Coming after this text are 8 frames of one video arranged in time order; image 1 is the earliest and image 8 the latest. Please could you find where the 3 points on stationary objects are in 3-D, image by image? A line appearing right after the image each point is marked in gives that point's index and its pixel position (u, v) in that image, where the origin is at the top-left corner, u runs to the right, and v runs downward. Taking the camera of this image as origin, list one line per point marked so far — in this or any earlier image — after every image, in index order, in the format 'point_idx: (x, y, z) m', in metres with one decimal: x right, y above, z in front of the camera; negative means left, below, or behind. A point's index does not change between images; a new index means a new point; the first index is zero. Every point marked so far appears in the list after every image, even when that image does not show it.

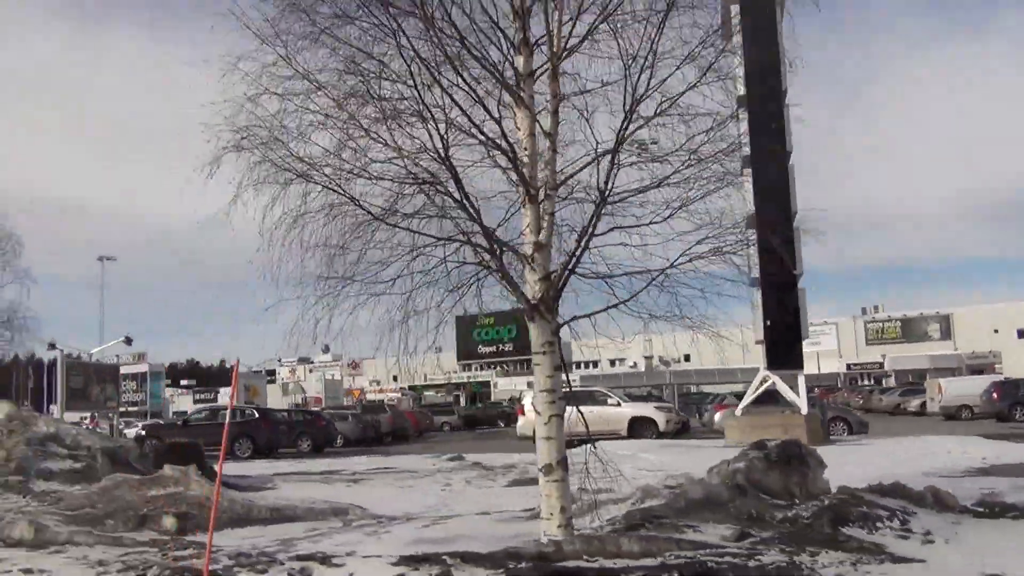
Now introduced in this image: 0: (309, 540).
0: (-2.3, -2.9, +9.3) m
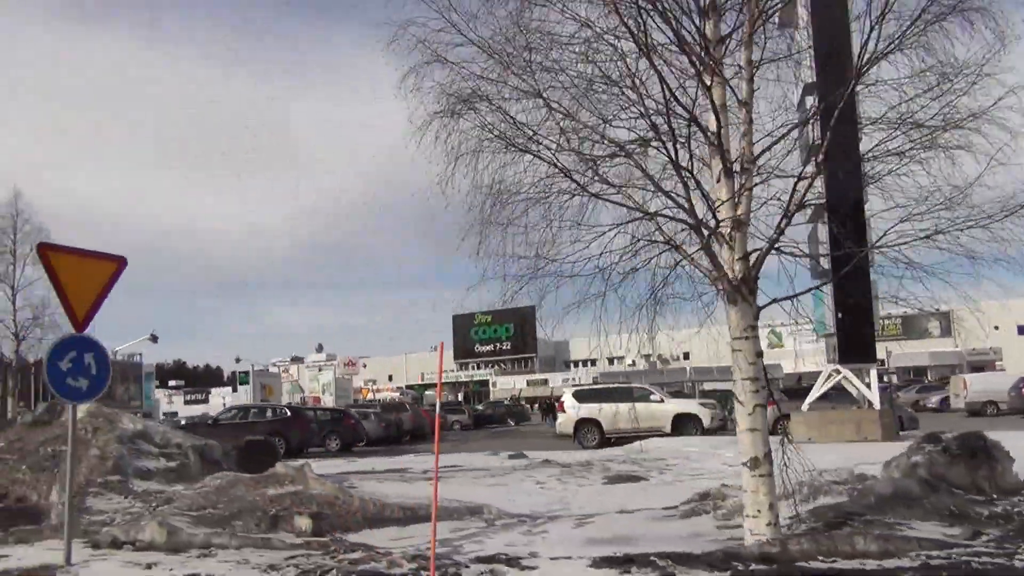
0: (-0.4, -2.7, +8.7) m
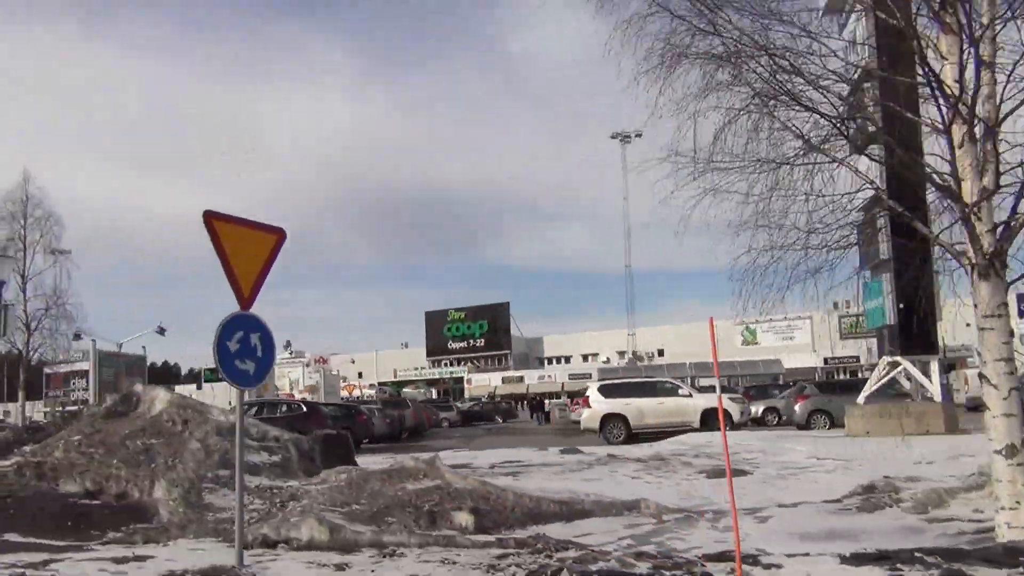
0: (+1.5, -2.5, +8.1) m
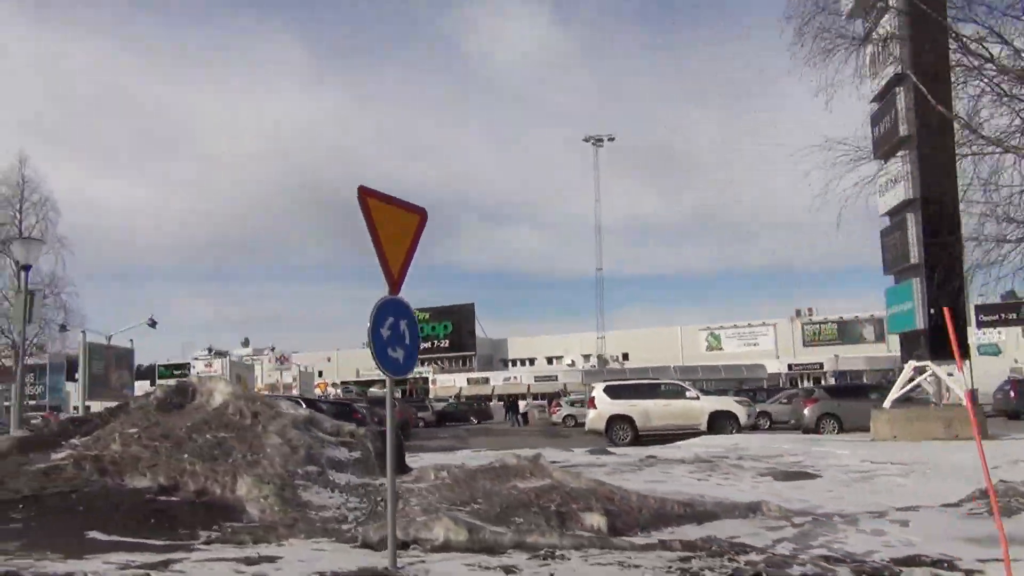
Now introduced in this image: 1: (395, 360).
0: (+3.0, -2.4, +7.8) m
1: (-1.0, -0.6, +7.1) m
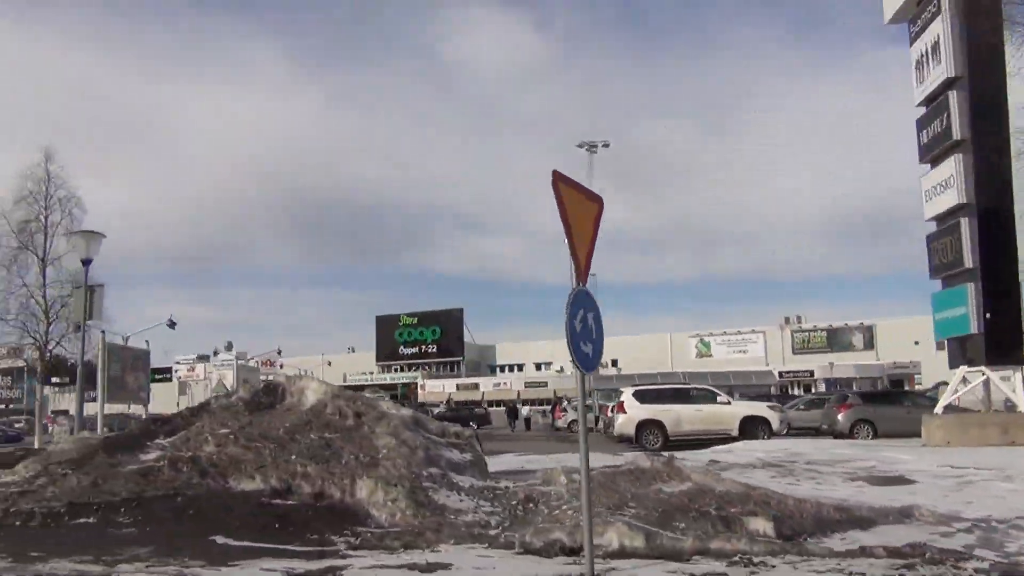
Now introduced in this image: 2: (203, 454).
0: (+4.6, -2.4, +7.4) m
1: (+0.6, -0.5, +6.7) m
2: (-4.2, -2.2, +11.0) m
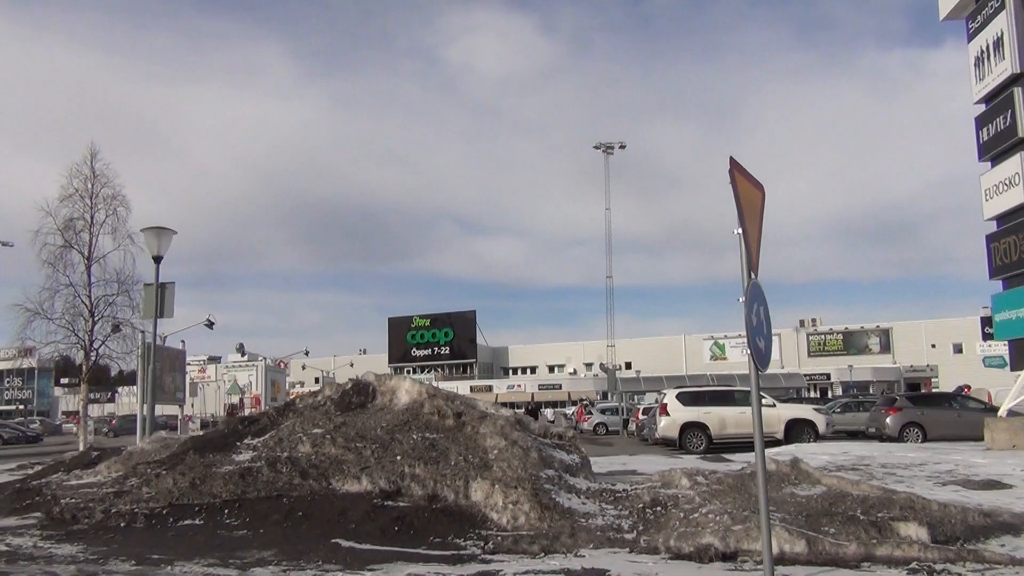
0: (+5.9, -2.3, +7.1) m
1: (+2.0, -0.5, +6.4) m
2: (-2.8, -2.2, +10.7) m
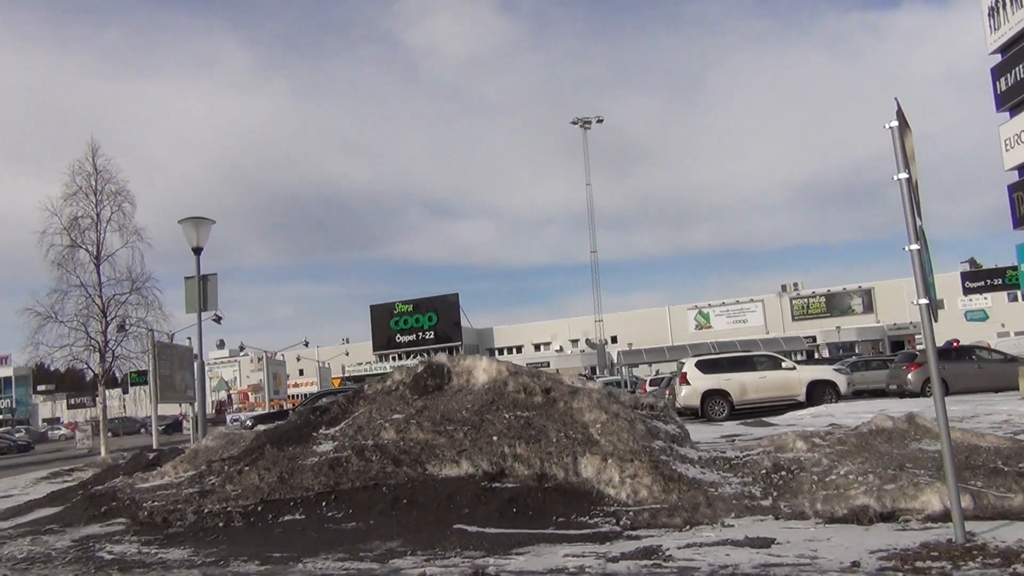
0: (+7.2, -1.7, +6.9) m
1: (+3.2, -0.1, +6.1) m
2: (-1.6, -2.0, +10.3) m
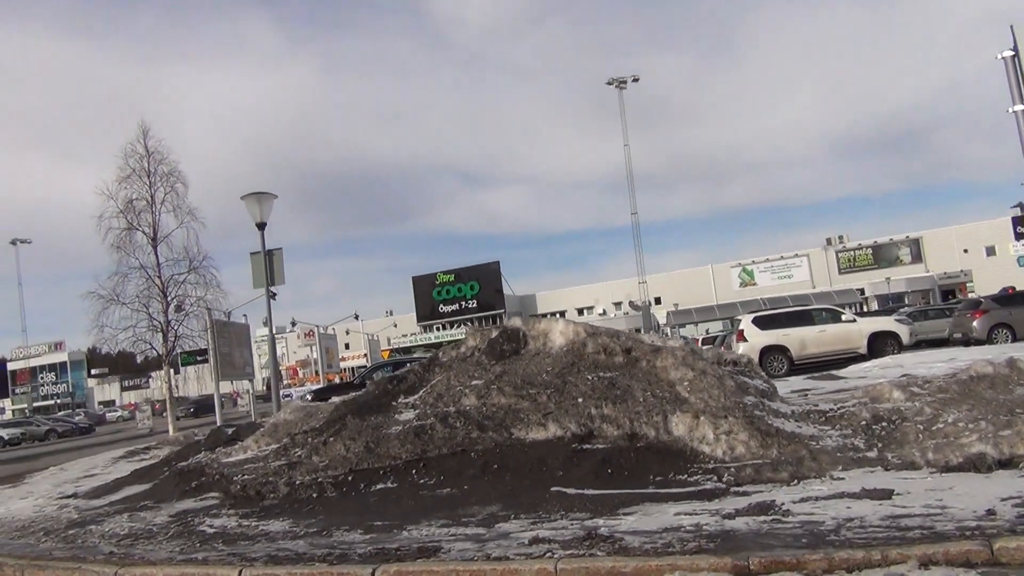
0: (+8.1, -1.0, +6.4) m
1: (+3.9, +0.4, +5.8) m
2: (-0.6, -1.5, +10.3) m
